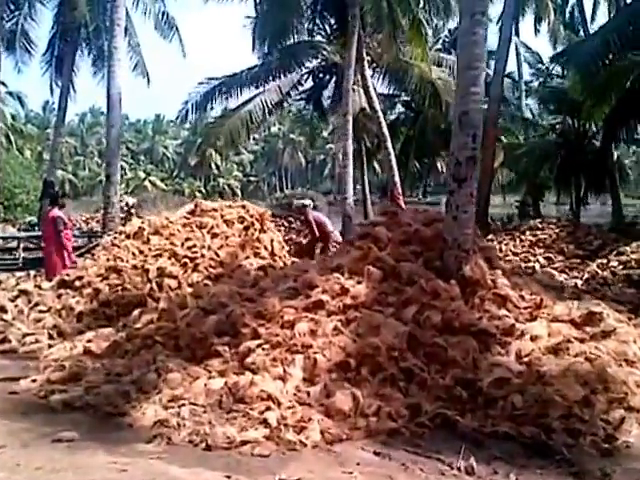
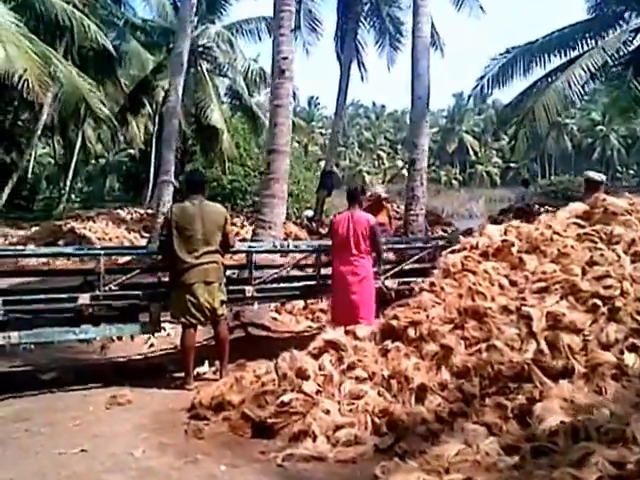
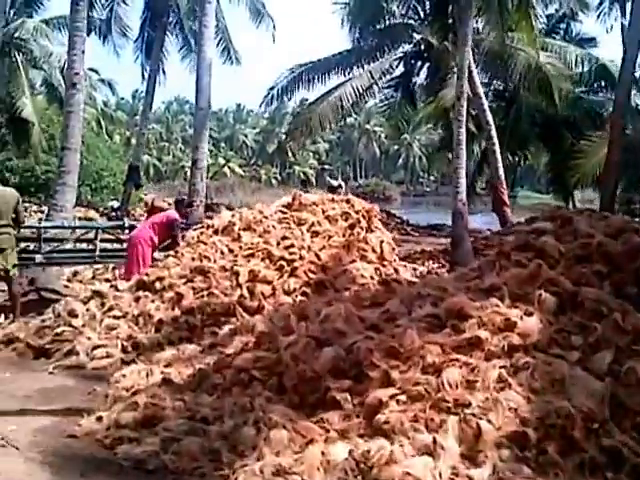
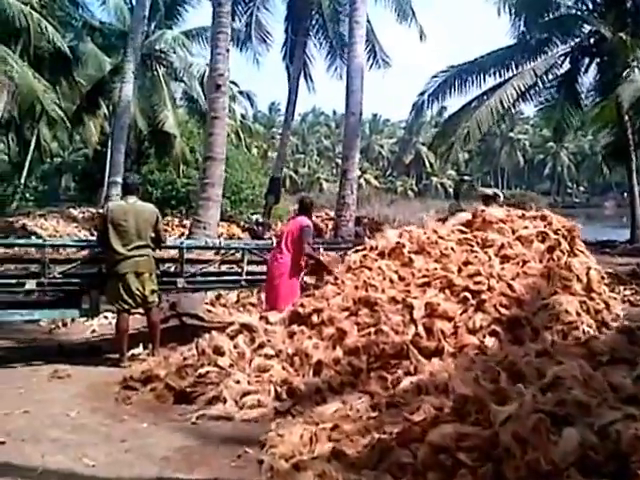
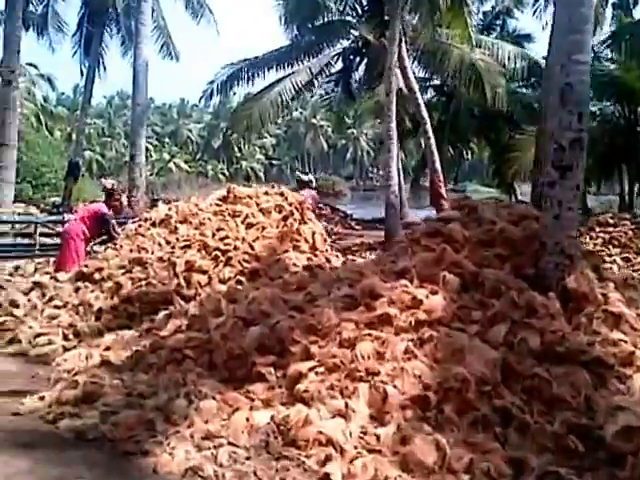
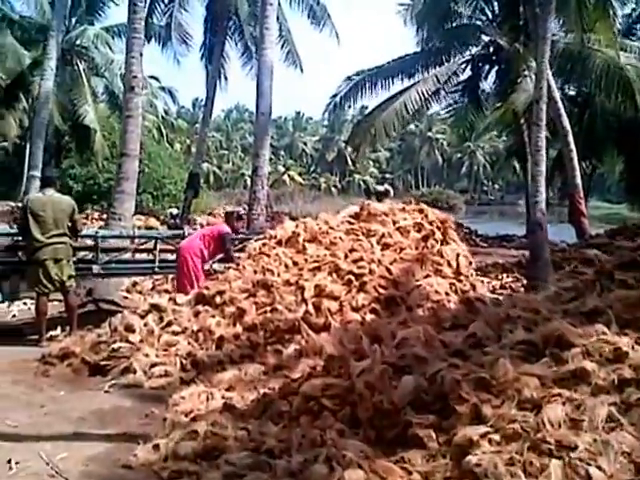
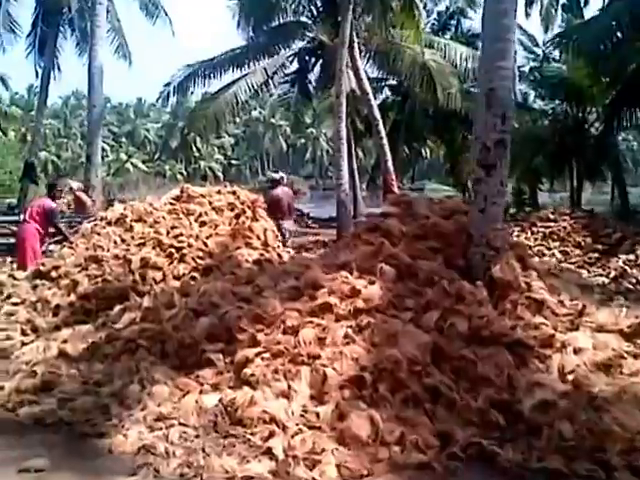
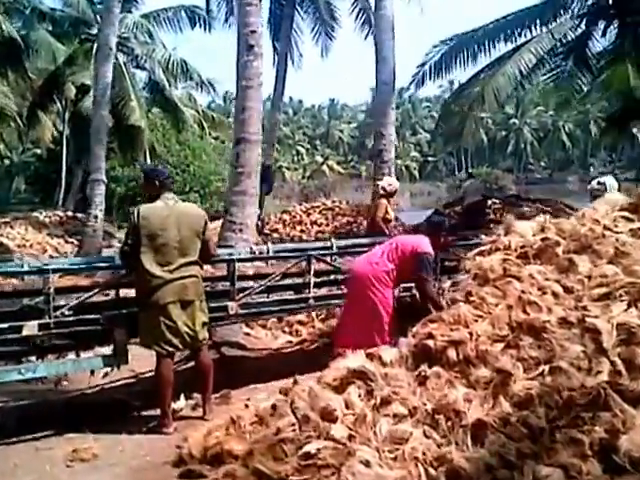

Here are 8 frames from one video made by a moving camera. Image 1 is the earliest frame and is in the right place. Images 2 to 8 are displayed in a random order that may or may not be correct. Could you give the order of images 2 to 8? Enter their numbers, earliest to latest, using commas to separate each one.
7, 5, 3, 6, 4, 2, 8
